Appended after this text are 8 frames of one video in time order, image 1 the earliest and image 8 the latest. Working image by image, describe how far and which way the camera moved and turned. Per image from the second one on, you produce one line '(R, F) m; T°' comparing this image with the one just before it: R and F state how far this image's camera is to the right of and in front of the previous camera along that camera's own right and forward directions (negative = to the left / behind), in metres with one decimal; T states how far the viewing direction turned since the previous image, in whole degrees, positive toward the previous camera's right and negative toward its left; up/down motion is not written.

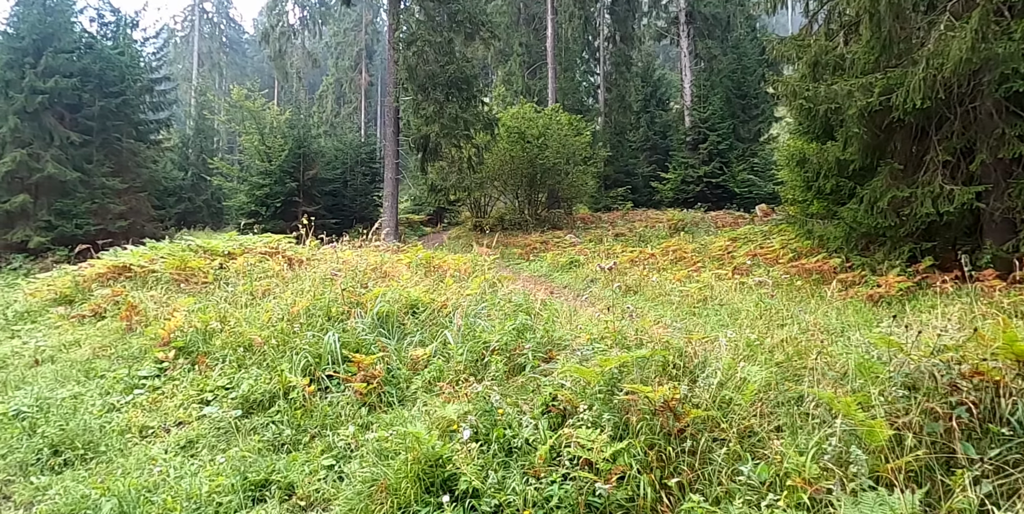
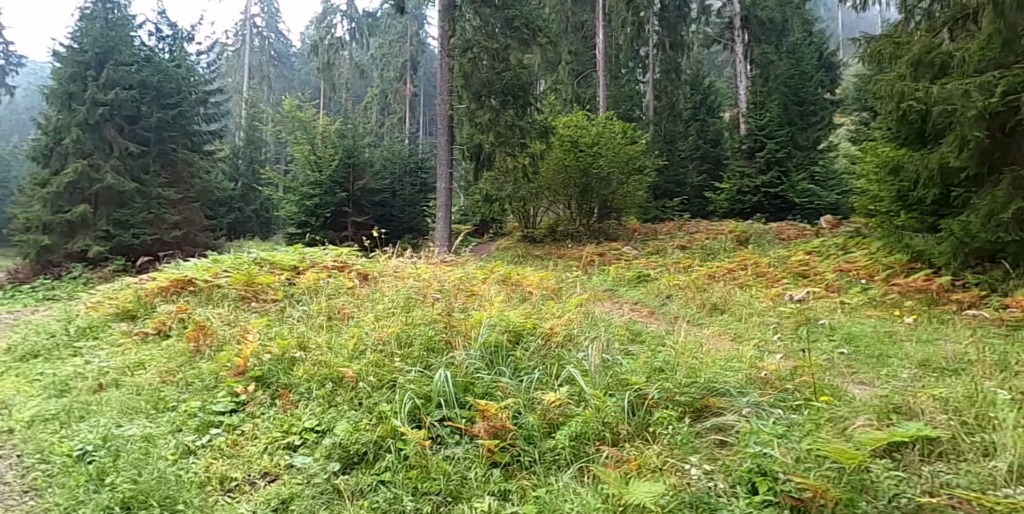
(-0.4, +0.5) m; -3°
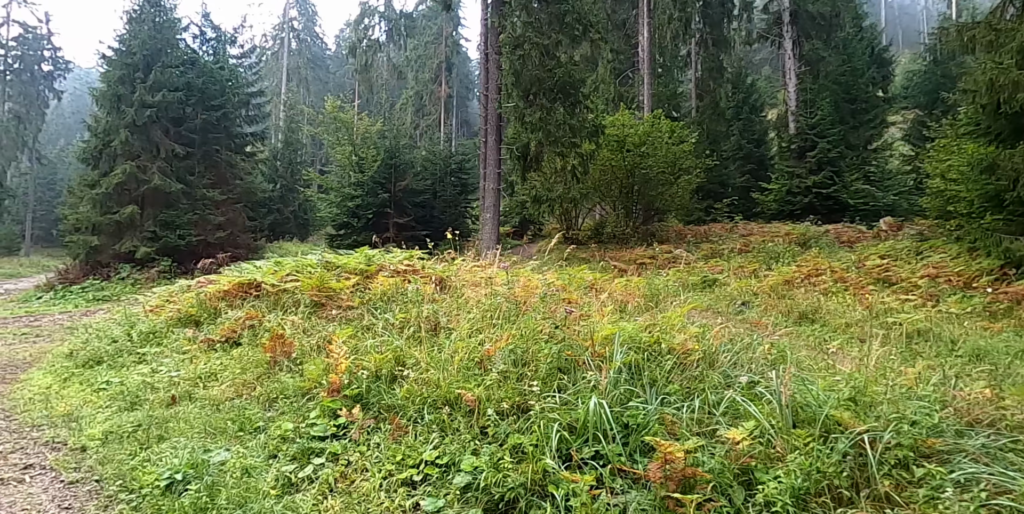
(-0.5, +0.4) m; -3°
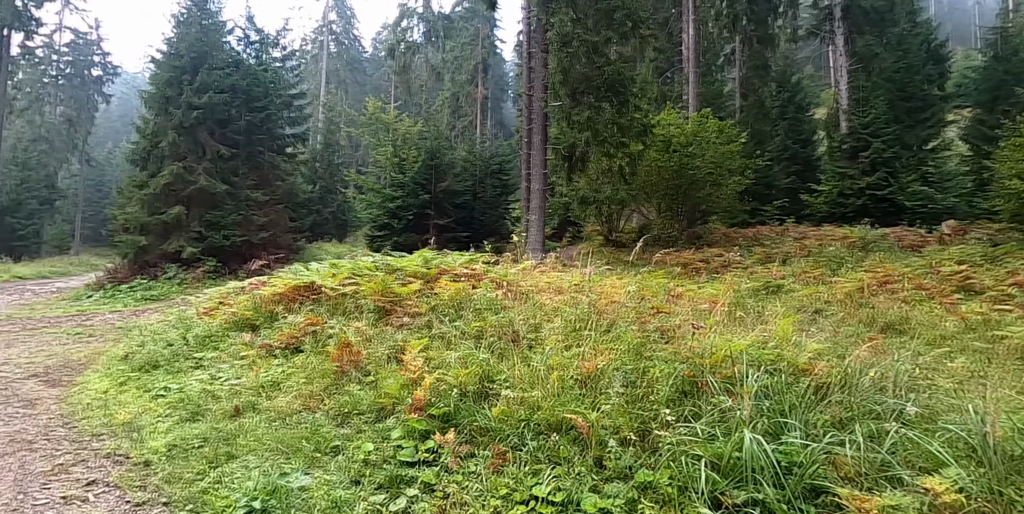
(-0.3, +0.3) m; -3°
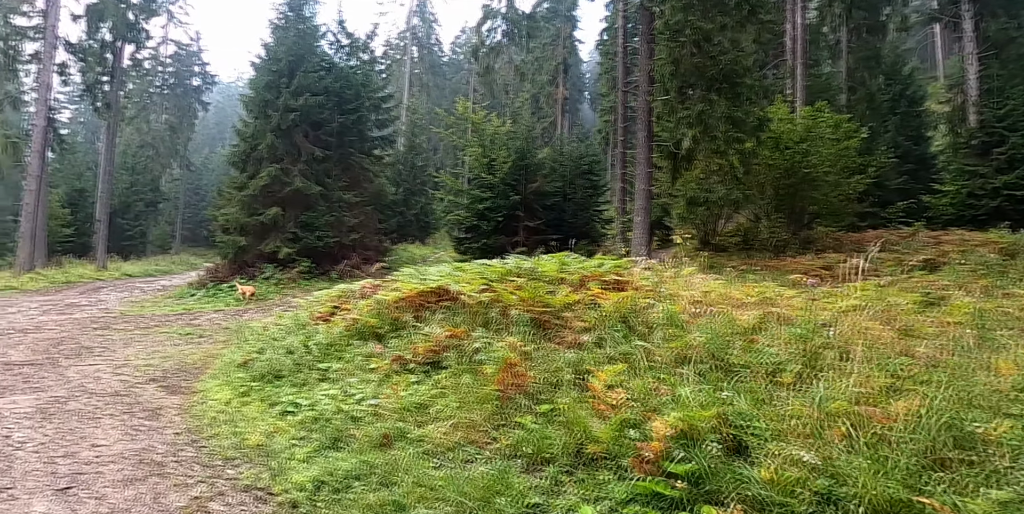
(-0.6, +0.6) m; -7°
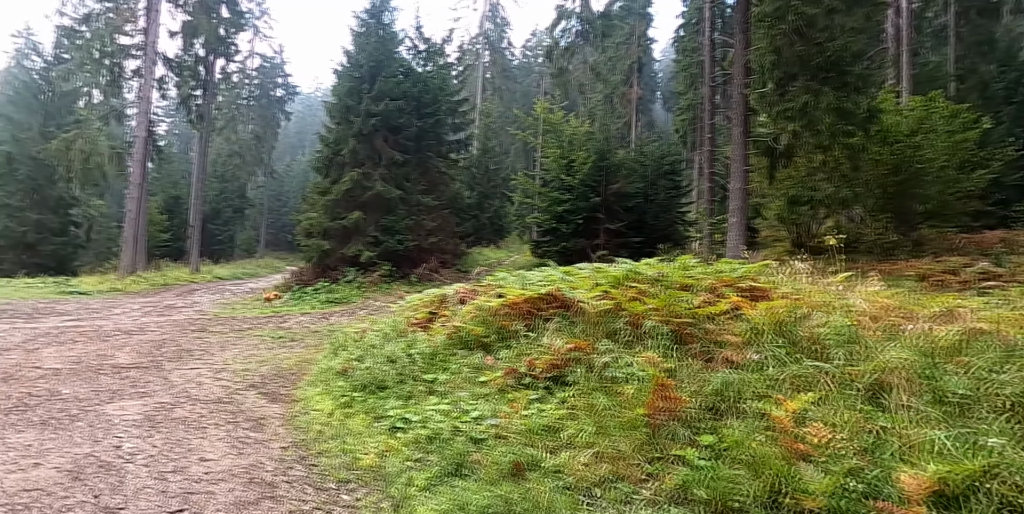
(-0.4, +0.4) m; -6°
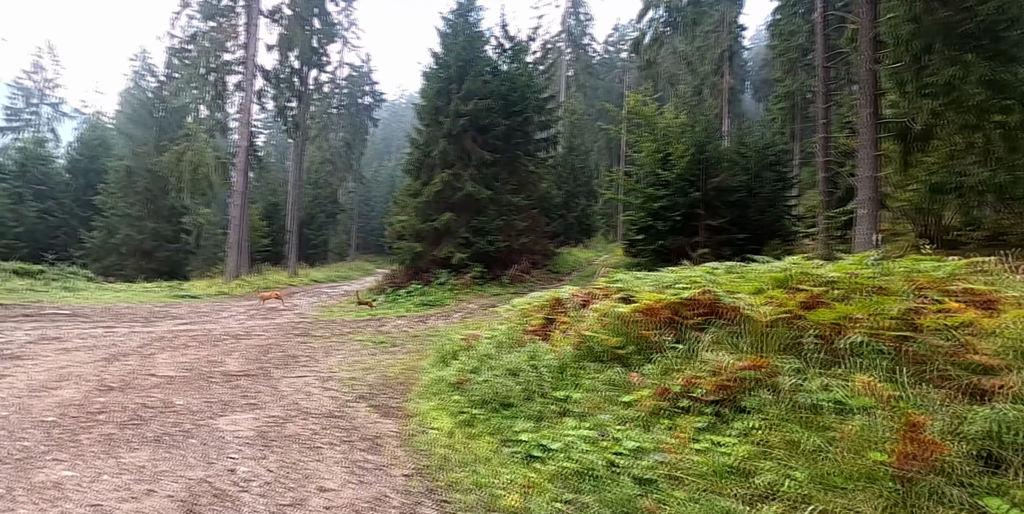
(-0.4, +0.5) m; -7°
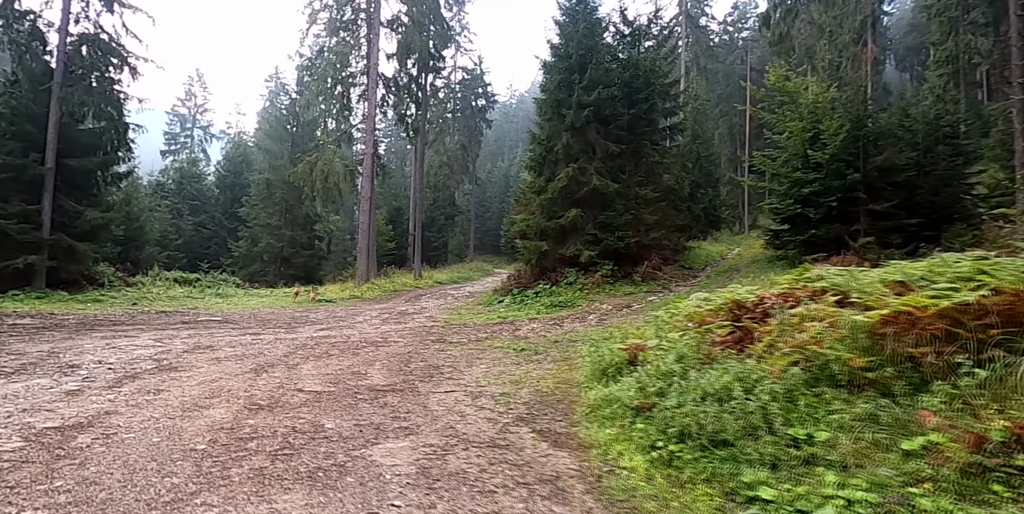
(-0.5, +0.7) m; -10°
